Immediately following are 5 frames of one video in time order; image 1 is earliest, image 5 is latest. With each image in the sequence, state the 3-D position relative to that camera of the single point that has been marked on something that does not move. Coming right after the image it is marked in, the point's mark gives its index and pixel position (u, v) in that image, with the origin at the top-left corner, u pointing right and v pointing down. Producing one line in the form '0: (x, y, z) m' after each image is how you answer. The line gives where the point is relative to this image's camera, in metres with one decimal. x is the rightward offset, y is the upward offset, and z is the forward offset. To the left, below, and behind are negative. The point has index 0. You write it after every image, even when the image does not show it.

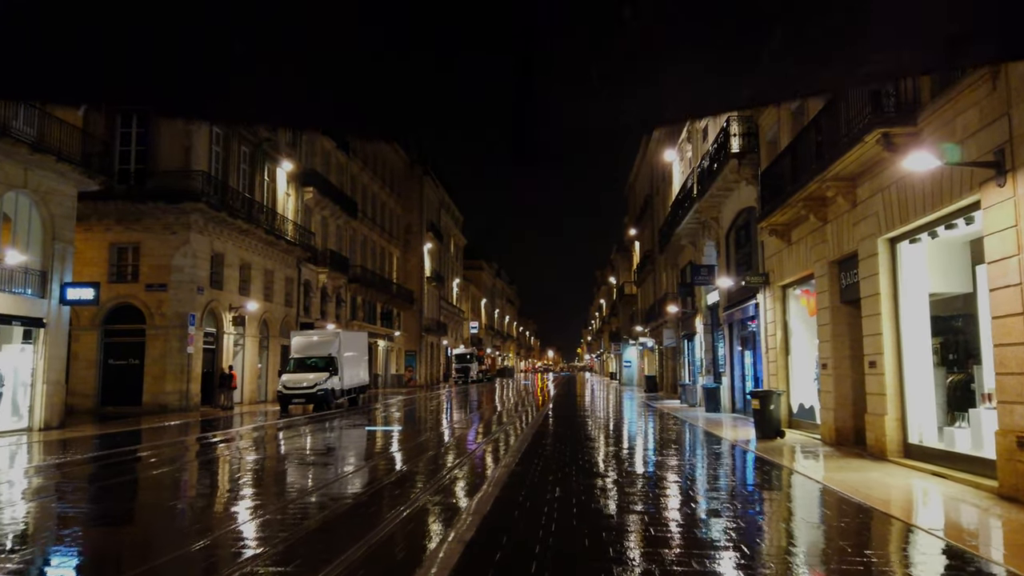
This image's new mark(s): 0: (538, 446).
0: (+0.6, -3.2, +15.8) m
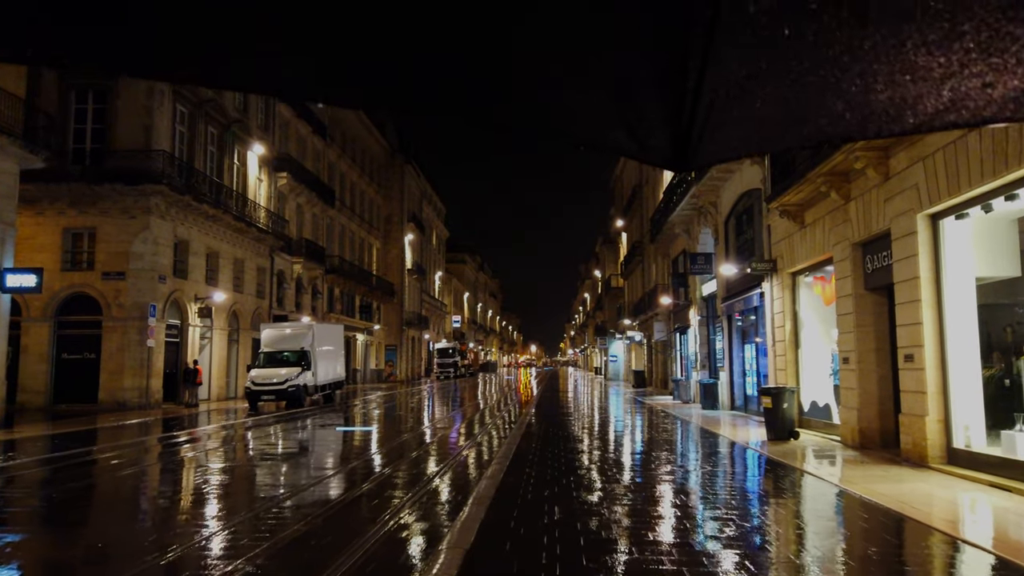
0: (+0.3, -3.0, +14.4) m
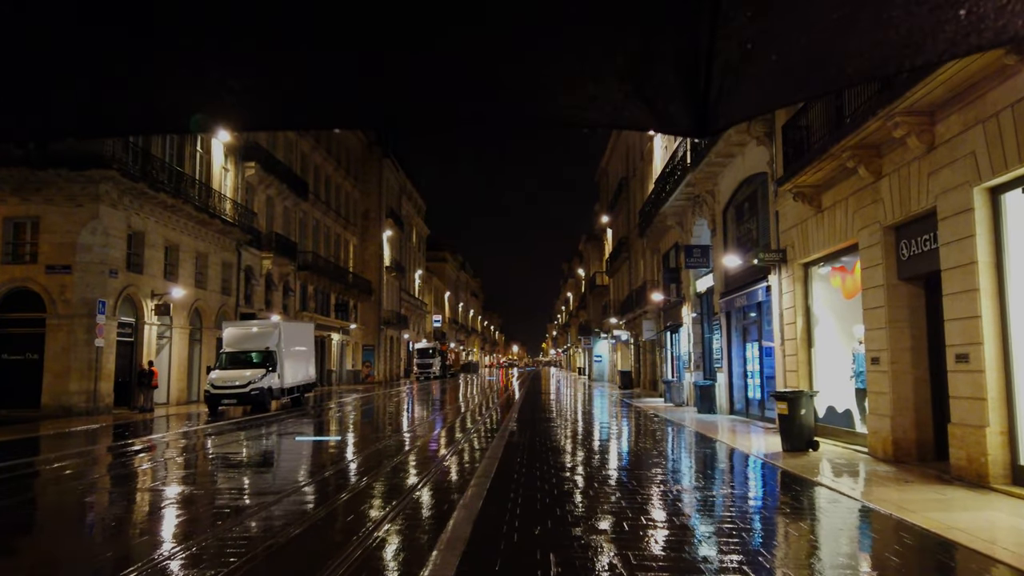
0: (0.0, -2.8, +12.8) m
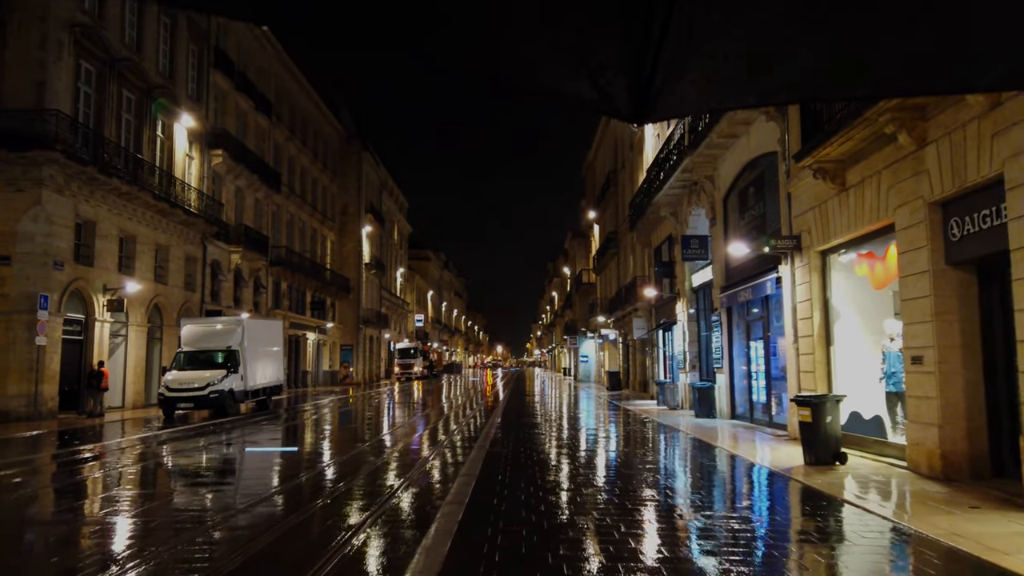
0: (-0.3, -2.7, +11.2) m
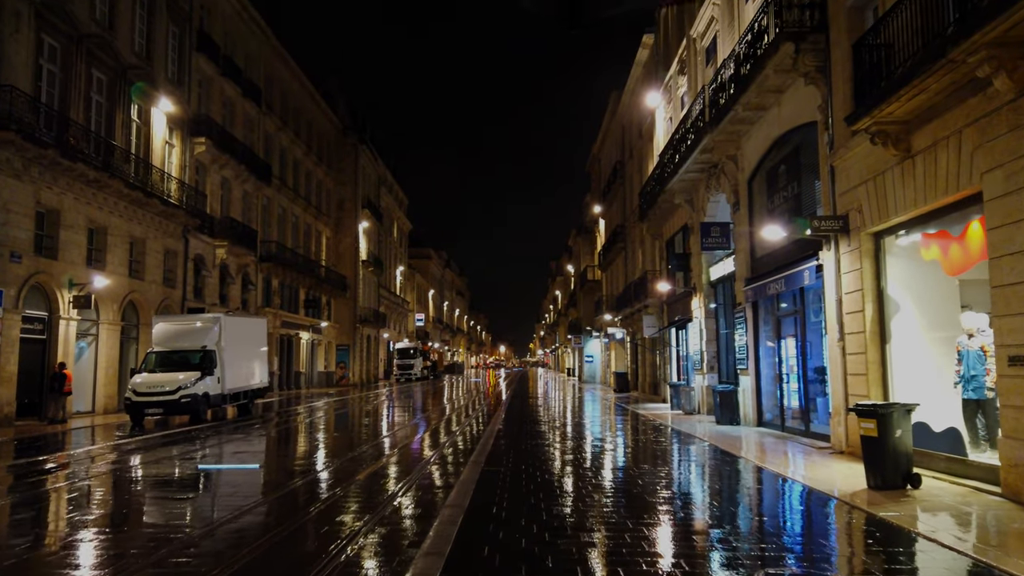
0: (-0.3, -2.5, +9.4) m
